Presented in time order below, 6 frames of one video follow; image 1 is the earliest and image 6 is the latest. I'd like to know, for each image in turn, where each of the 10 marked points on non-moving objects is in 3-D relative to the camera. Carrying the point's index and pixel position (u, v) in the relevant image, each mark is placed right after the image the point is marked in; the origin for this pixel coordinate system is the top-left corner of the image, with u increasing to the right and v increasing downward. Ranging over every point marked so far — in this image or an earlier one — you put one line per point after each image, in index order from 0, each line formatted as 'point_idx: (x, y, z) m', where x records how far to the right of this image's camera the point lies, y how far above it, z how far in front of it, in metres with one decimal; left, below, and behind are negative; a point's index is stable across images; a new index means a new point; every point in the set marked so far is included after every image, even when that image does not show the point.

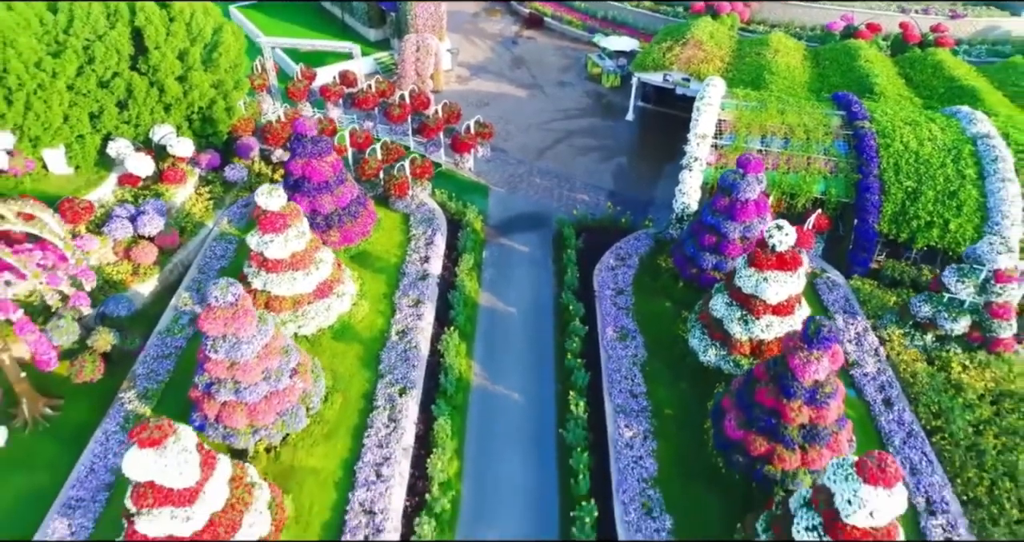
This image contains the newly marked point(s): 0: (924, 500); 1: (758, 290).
0: (+7.4, -4.1, +11.4) m
1: (+4.8, -0.4, +12.4) m
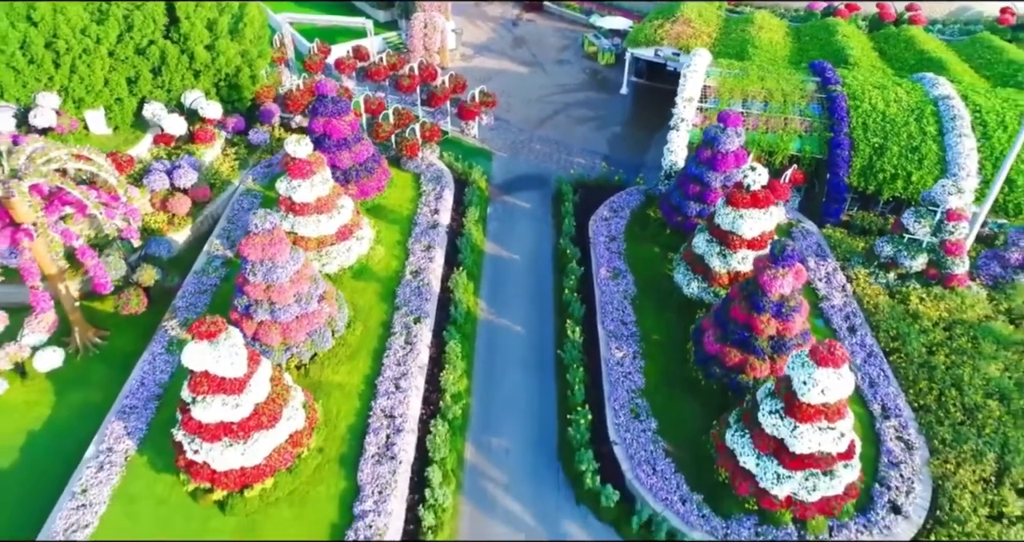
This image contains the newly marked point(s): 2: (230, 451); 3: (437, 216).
0: (+7.4, -2.8, +12.9) m
1: (+4.9, +1.0, +13.9) m
2: (-4.9, -3.1, +11.1) m
3: (-2.0, +1.5, +17.6) m
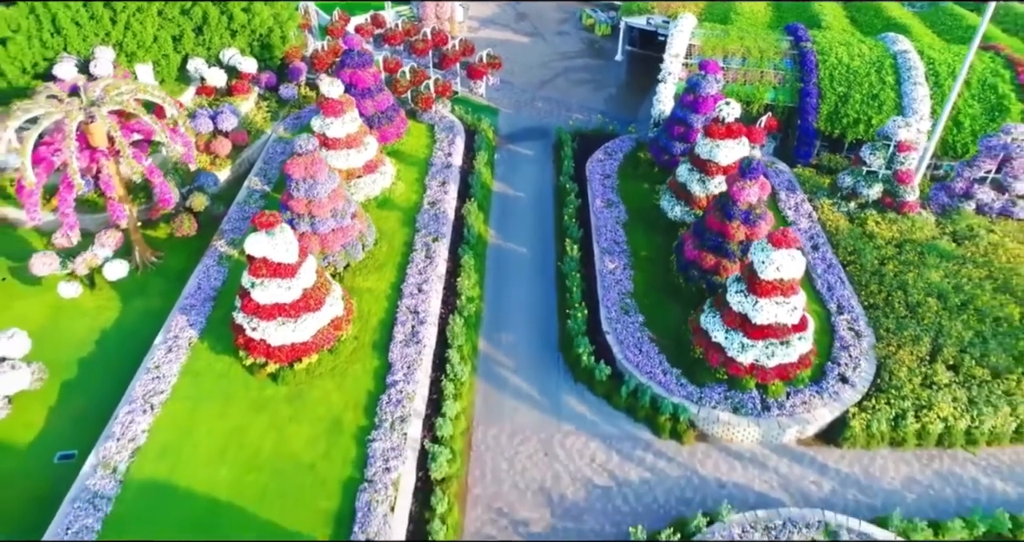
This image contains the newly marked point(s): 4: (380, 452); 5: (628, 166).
0: (+7.6, -0.8, +15.0) m
1: (+5.0, +2.9, +16.0) m
2: (-4.7, -1.2, +13.2) m
3: (-1.9, +3.5, +19.7) m
4: (-2.5, -3.5, +12.3) m
5: (+3.5, +3.2, +19.3) m
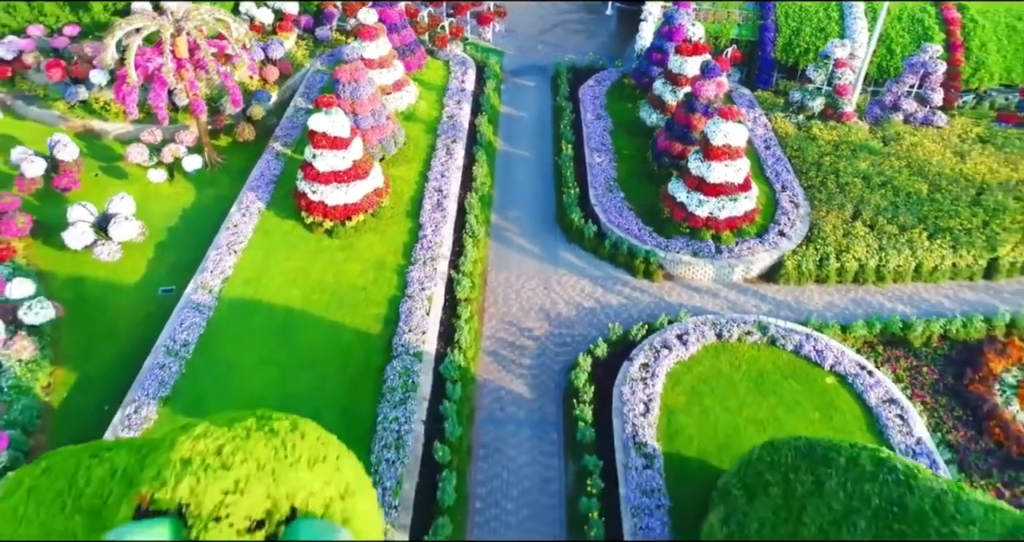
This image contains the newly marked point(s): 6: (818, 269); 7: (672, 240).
0: (+7.8, +2.5, +18.5) m
1: (+5.2, +6.2, +19.5) m
2: (-4.6, +2.1, +16.7) m
3: (-1.7, +6.8, +23.2) m
4: (-2.4, -0.2, +15.8) m
5: (+3.7, +6.5, +22.8) m
6: (+7.9, +0.1, +16.4) m
7: (+4.2, +0.8, +16.8) m
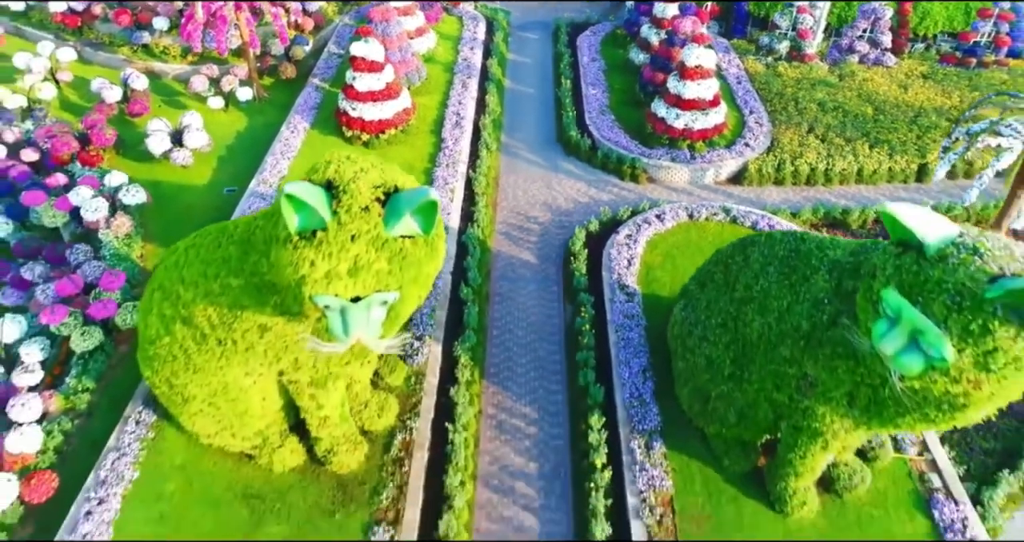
0: (+8.0, +5.5, +21.7) m
1: (+5.4, +9.2, +22.7) m
2: (-4.3, +5.1, +19.9) m
3: (-1.5, +9.8, +26.4) m
4: (-2.1, +2.8, +19.0) m
5: (+3.9, +9.4, +26.0) m
6: (+8.1, +3.1, +19.6) m
7: (+4.5, +3.8, +20.0) m
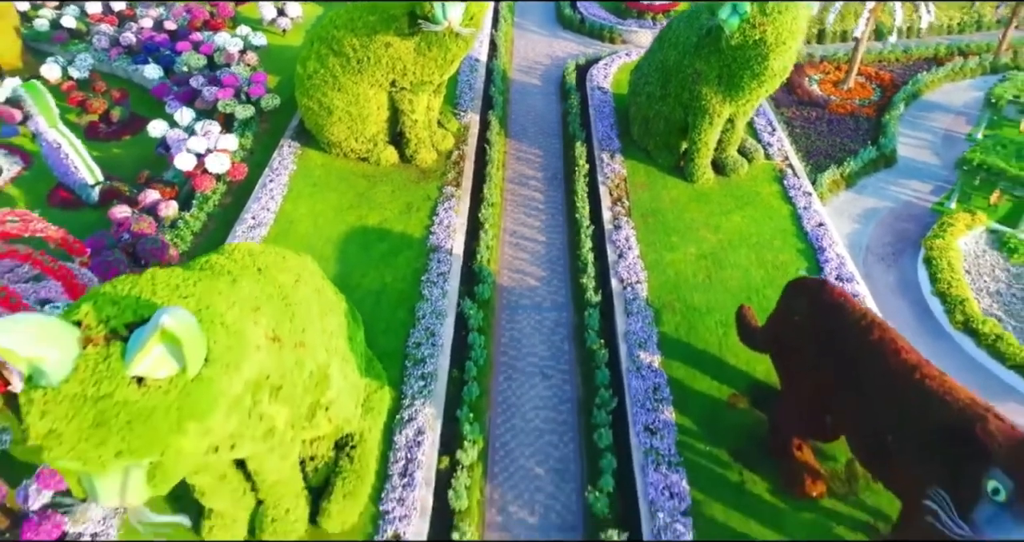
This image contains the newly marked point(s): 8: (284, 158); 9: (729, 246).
0: (+8.5, +12.5, +29.2) m
1: (+5.9, +16.2, +30.2) m
2: (-3.8, +12.1, +27.4) m
3: (-1.0, +16.8, +33.9) m
4: (-1.6, +9.8, +26.5) m
5: (+4.4, +16.4, +33.5) m
6: (+8.6, +10.1, +27.1) m
7: (+4.9, +10.8, +27.5) m
8: (-7.0, +3.4, +19.5) m
9: (+5.8, +0.7, +16.9) m
